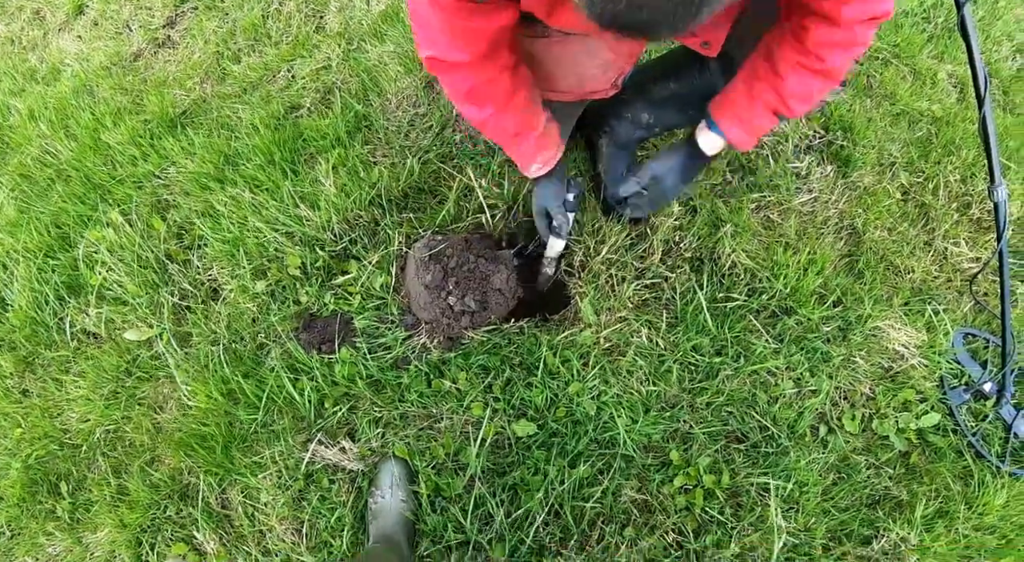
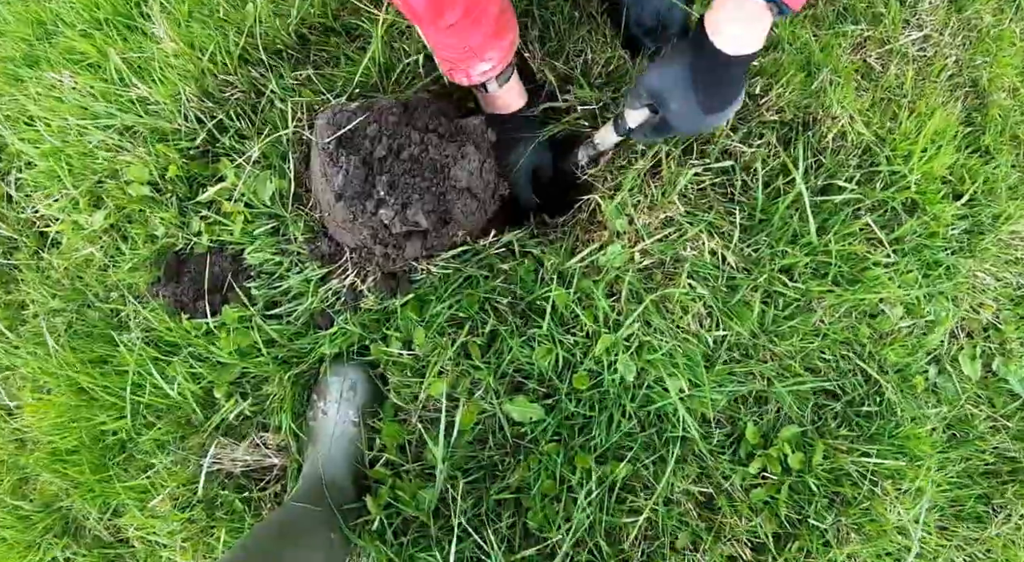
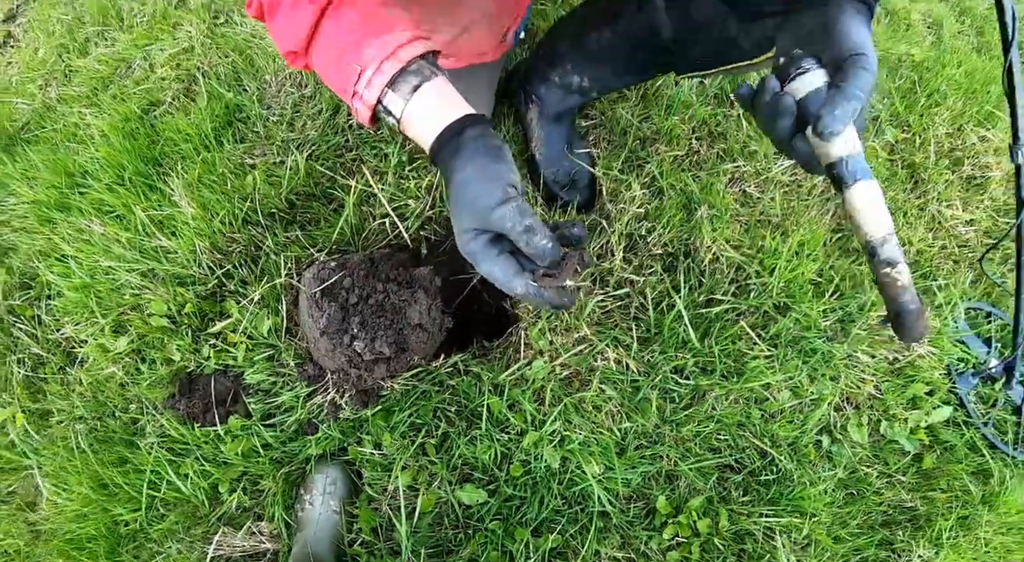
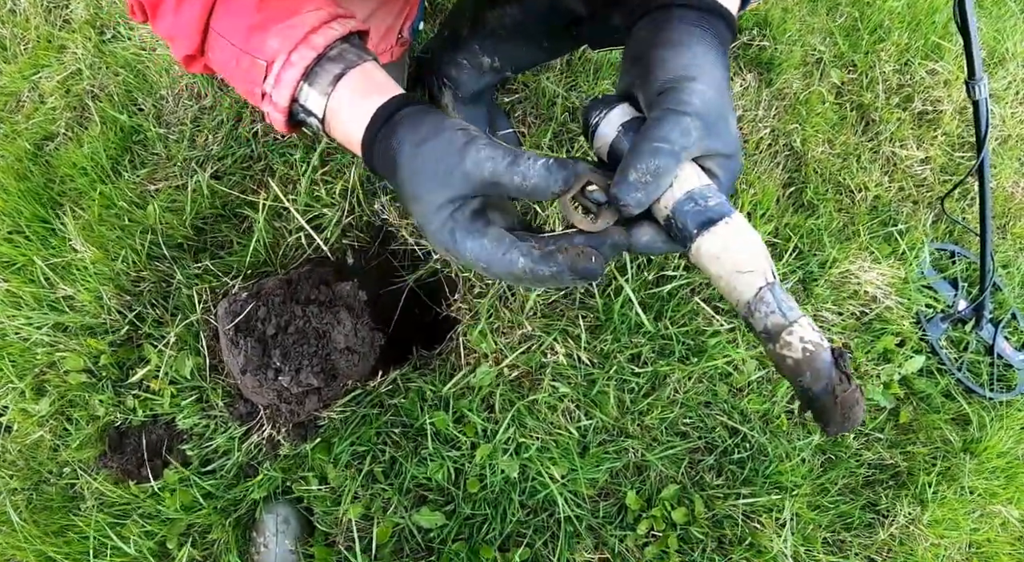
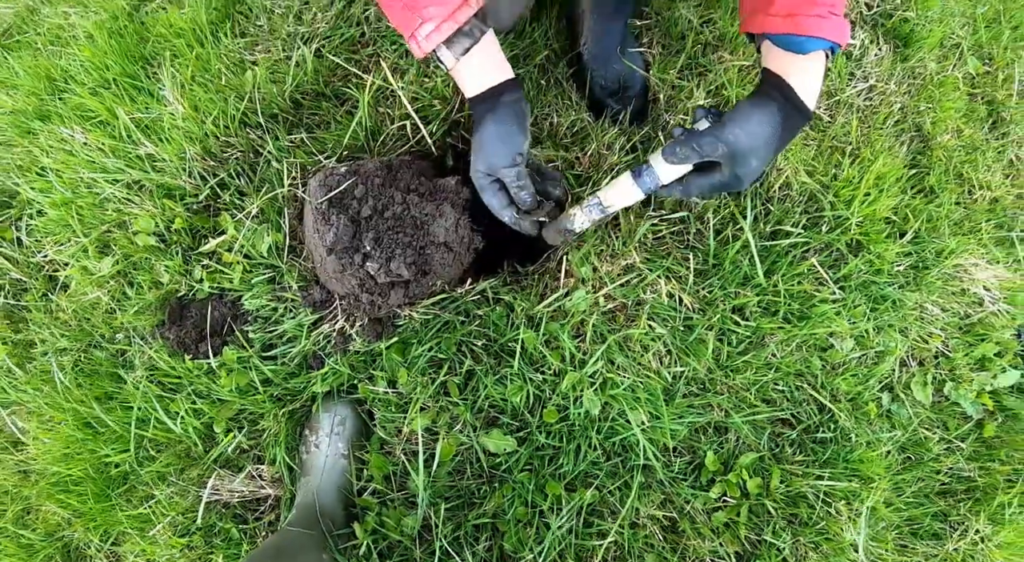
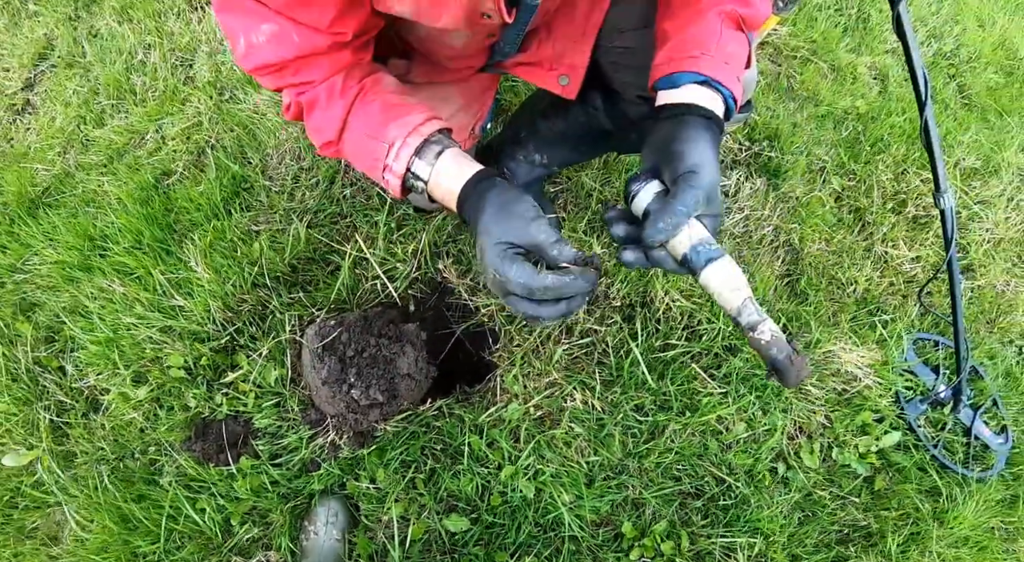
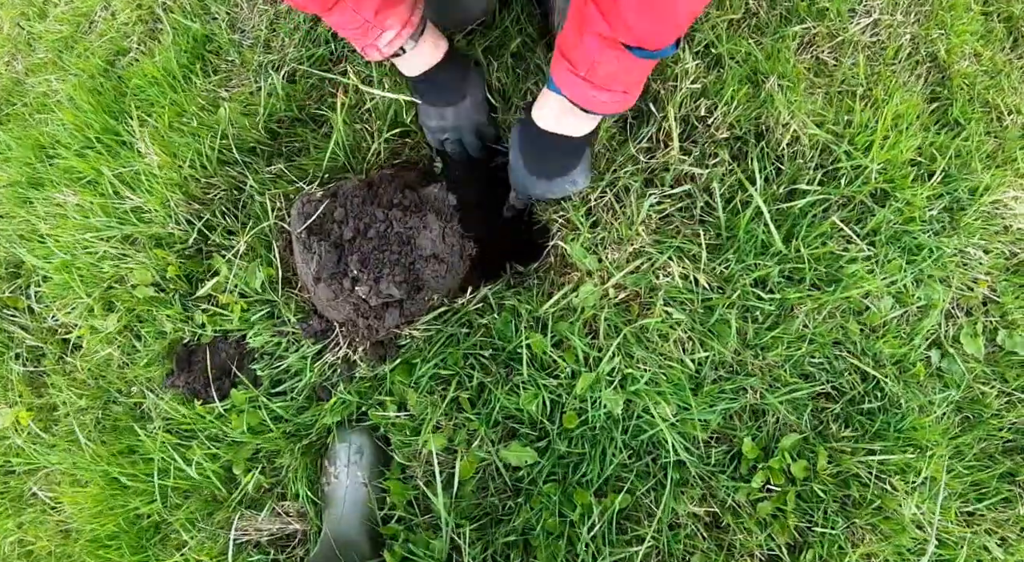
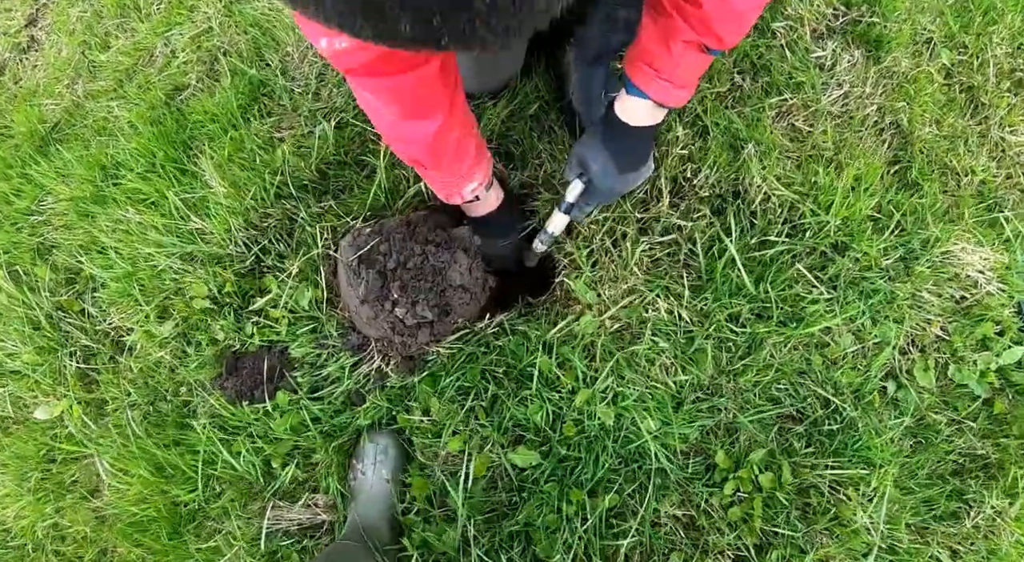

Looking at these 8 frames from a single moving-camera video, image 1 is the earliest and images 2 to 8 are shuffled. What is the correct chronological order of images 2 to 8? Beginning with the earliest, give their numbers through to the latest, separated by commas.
8, 7, 2, 5, 3, 6, 4
